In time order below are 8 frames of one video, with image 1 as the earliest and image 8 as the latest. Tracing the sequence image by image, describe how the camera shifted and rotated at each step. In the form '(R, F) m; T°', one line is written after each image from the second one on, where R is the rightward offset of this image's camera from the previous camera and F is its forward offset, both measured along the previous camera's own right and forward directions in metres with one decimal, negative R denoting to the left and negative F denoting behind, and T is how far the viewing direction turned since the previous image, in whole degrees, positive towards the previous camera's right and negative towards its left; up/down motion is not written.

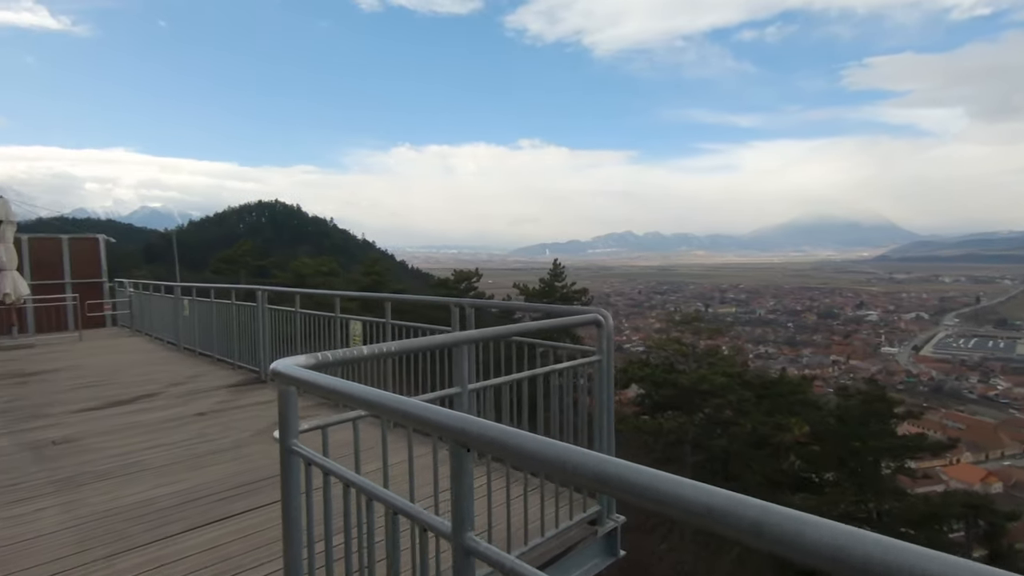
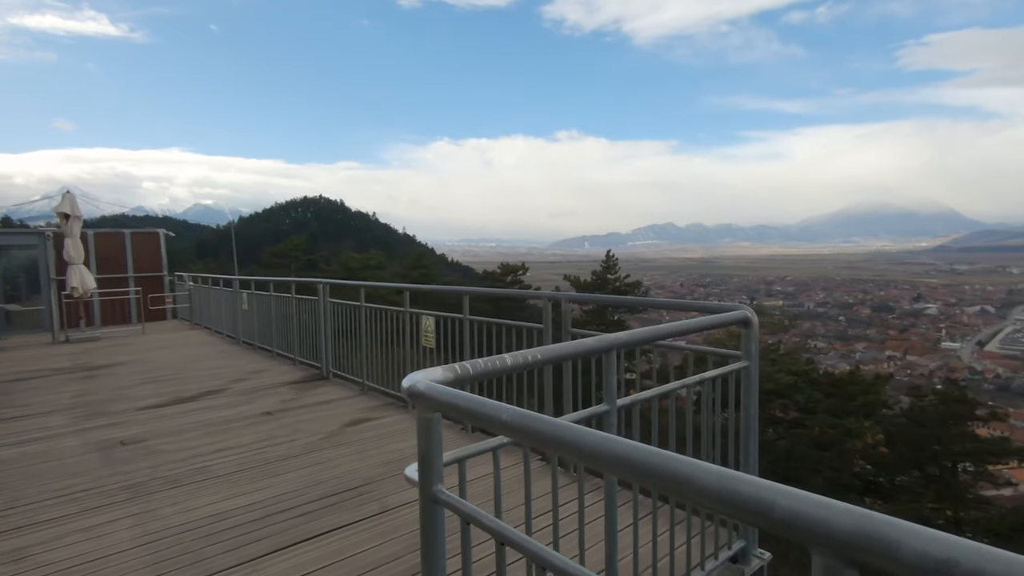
(-0.4, +0.5) m; -4°
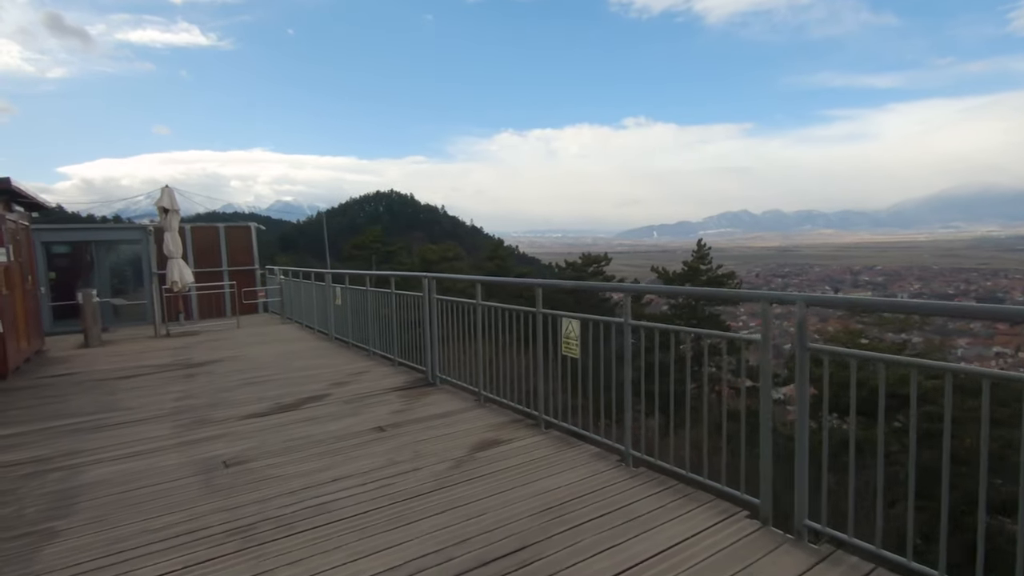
(-0.7, +0.9) m; -7°
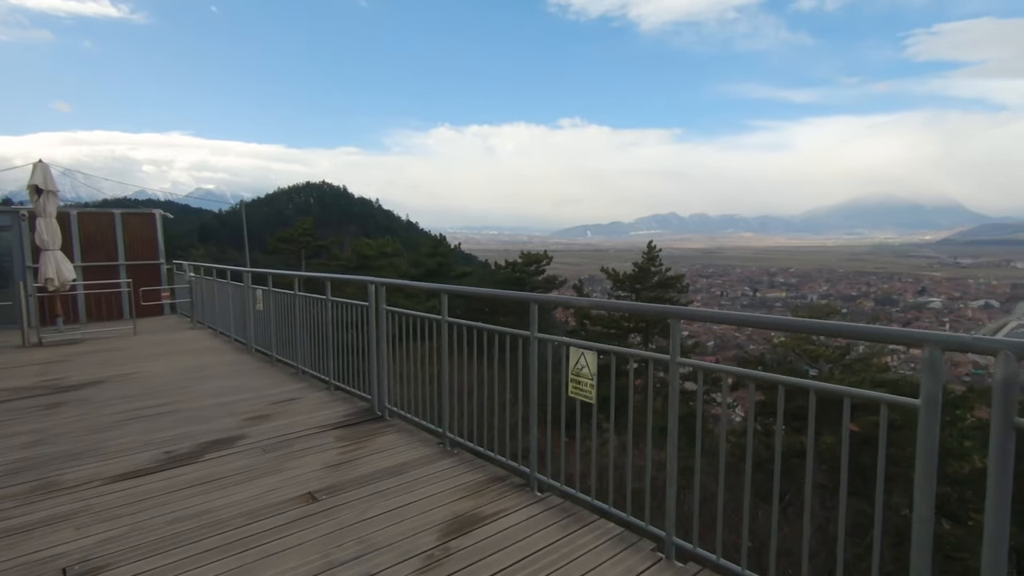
(-0.3, +1.2) m; +7°
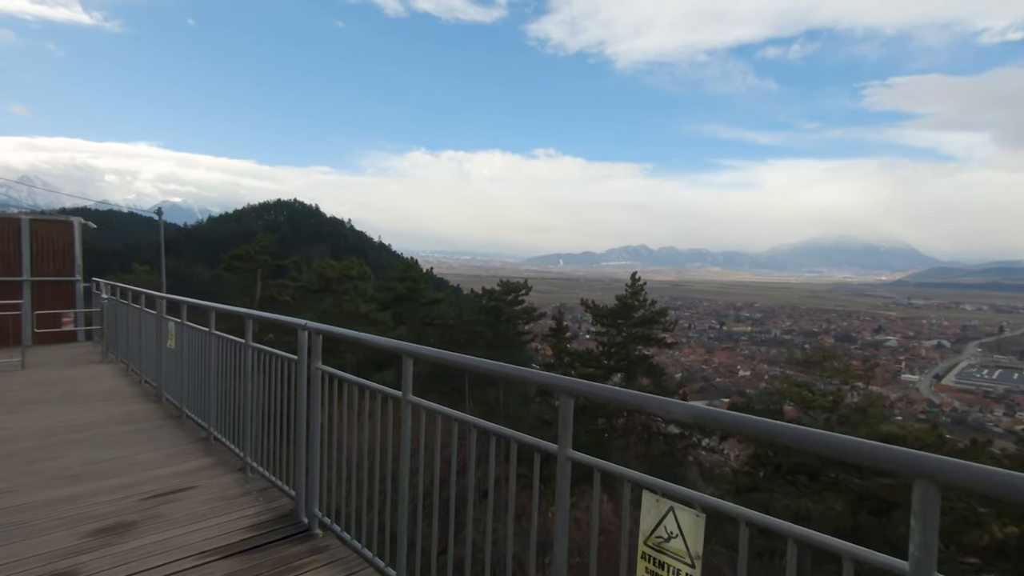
(-0.2, +1.5) m; +3°
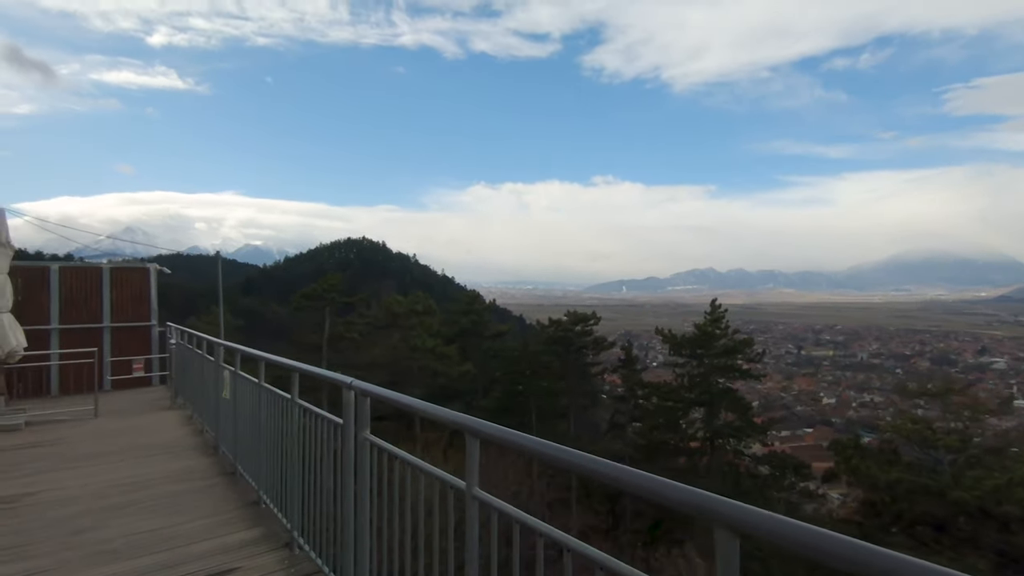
(-0.2, +0.7) m; -7°
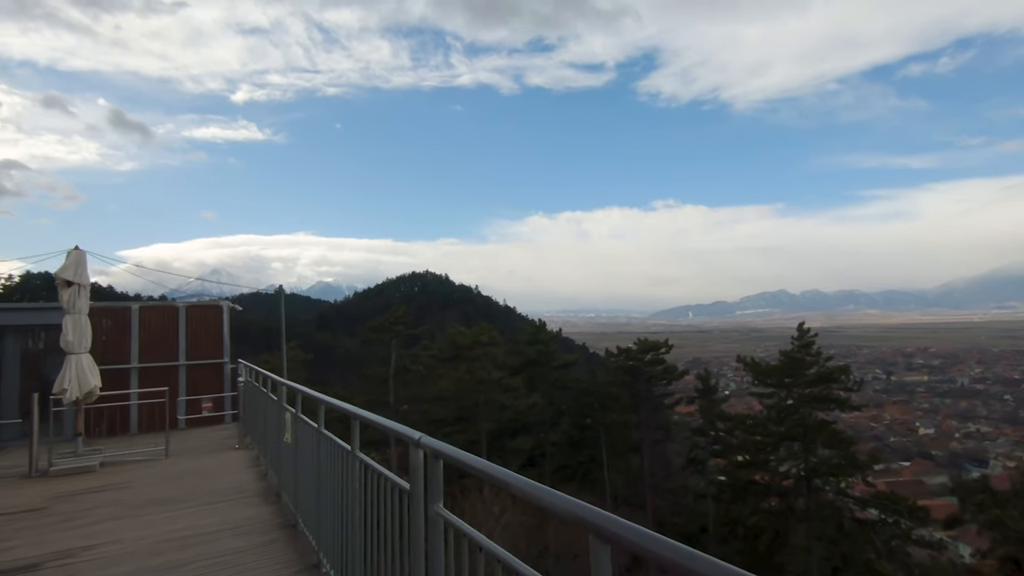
(-0.2, +0.6) m; -6°
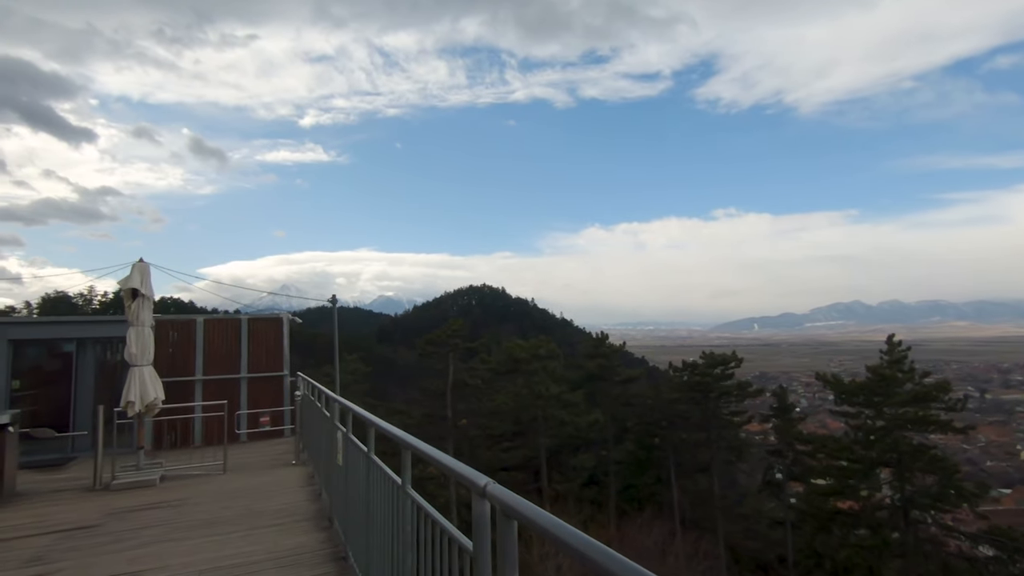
(-0.1, +0.5) m; -6°
